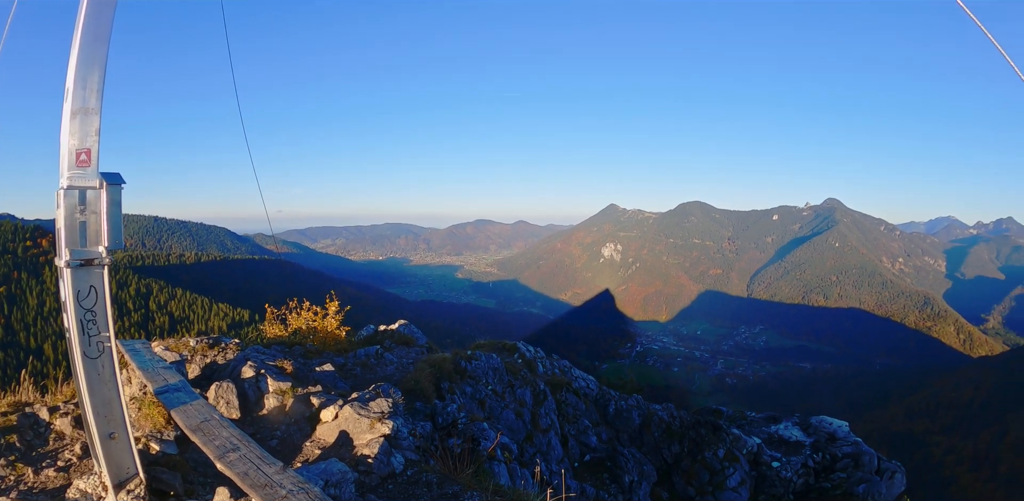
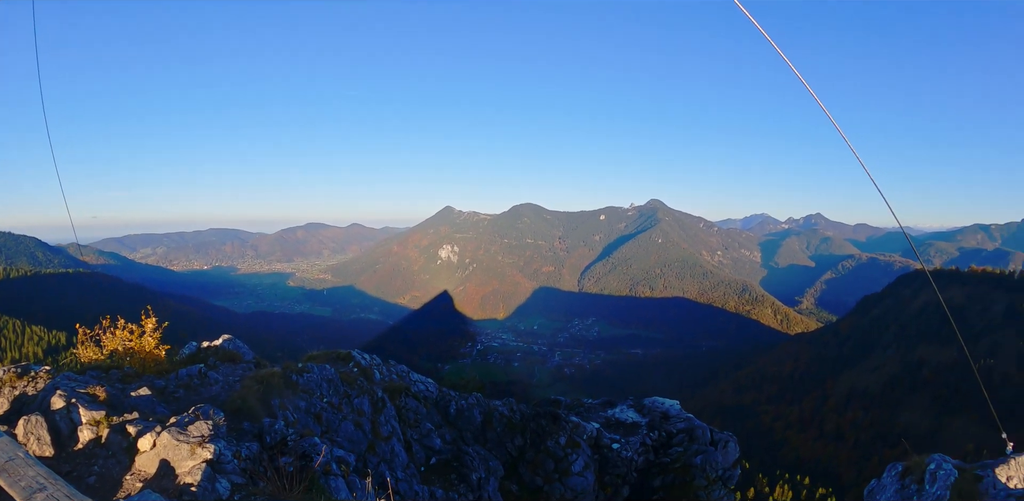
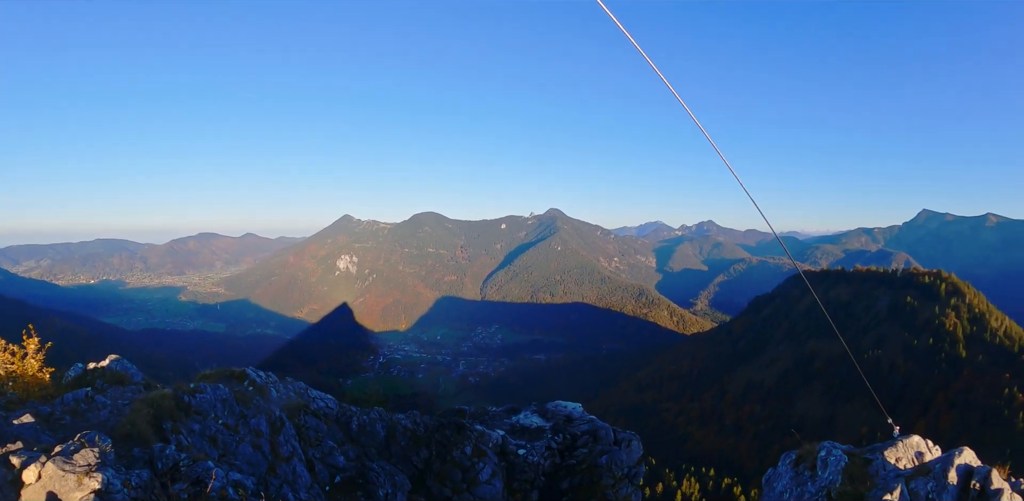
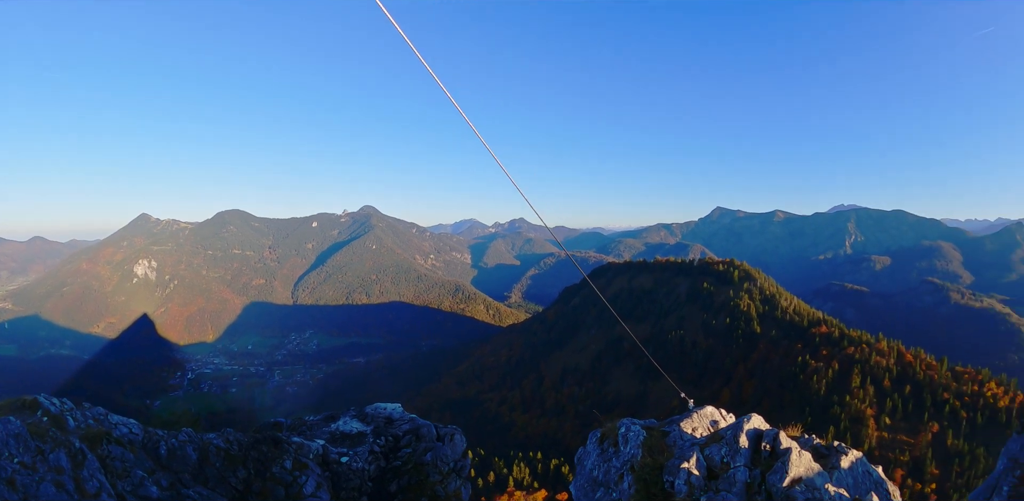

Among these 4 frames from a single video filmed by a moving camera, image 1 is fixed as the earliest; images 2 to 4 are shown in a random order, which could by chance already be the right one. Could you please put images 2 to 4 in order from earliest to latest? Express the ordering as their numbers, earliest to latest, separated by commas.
2, 3, 4
